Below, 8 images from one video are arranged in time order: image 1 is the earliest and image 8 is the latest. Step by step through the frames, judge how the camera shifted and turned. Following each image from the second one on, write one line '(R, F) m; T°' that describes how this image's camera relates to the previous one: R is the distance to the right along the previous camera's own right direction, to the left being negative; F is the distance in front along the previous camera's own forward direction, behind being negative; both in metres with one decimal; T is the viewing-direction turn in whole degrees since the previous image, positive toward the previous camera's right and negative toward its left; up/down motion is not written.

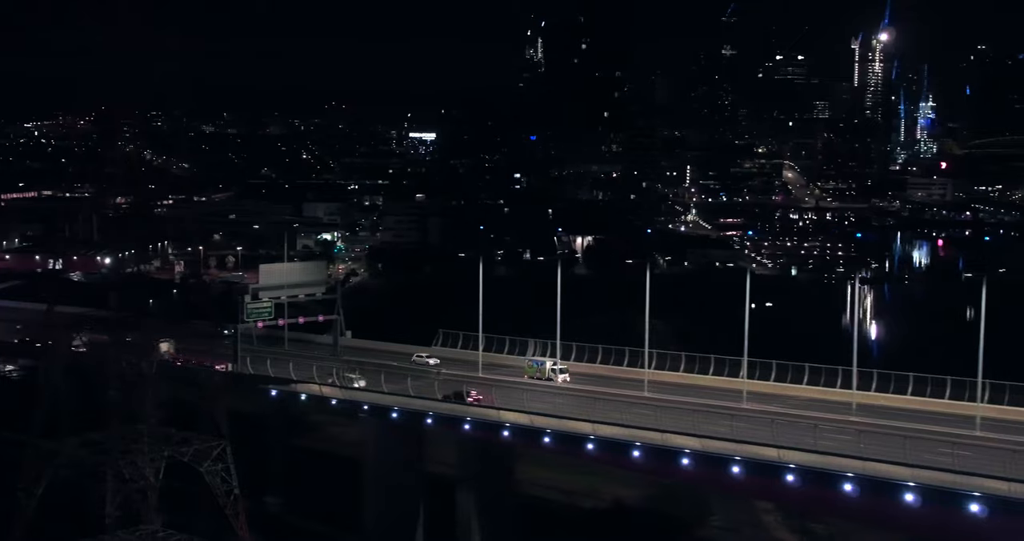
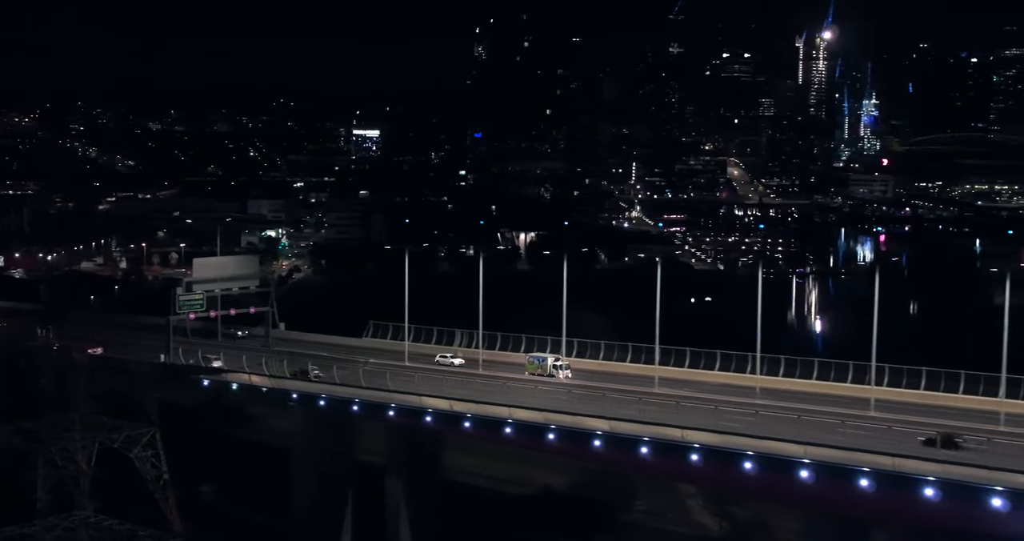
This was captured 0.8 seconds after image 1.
(+0.3, -0.6) m; +2°
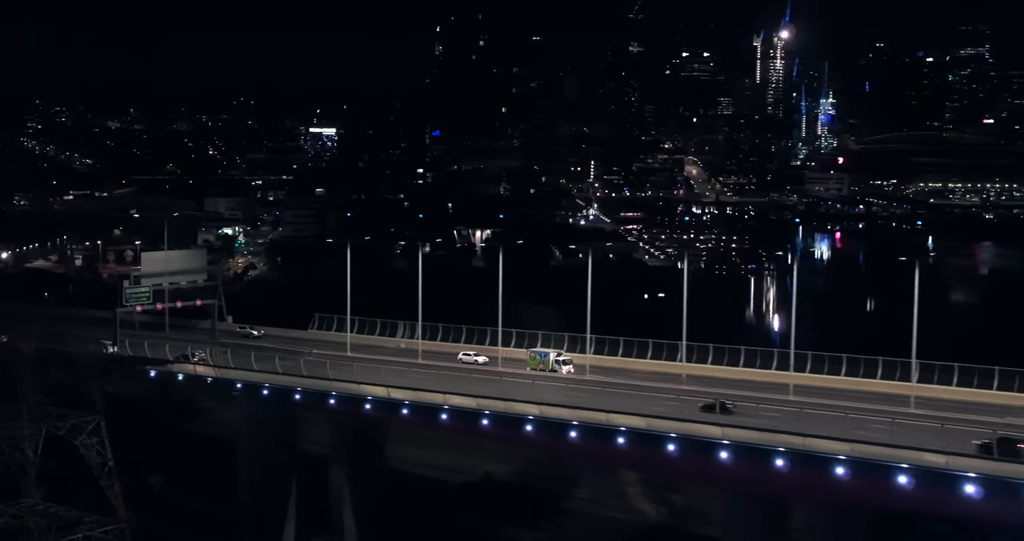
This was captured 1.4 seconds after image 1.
(+0.3, -0.5) m; +1°
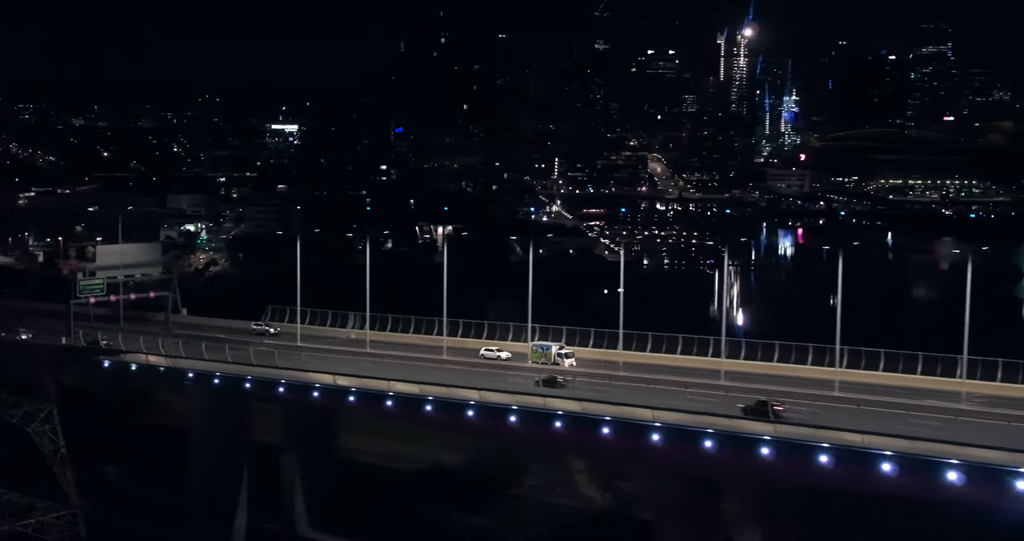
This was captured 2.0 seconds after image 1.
(+0.3, -0.5) m; +1°
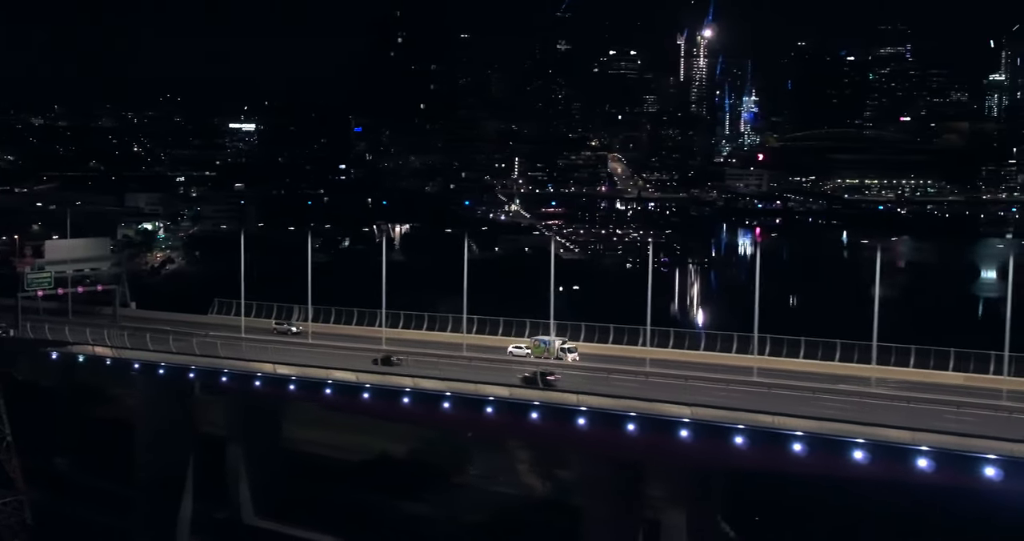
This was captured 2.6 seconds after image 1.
(+0.3, -0.5) m; +1°
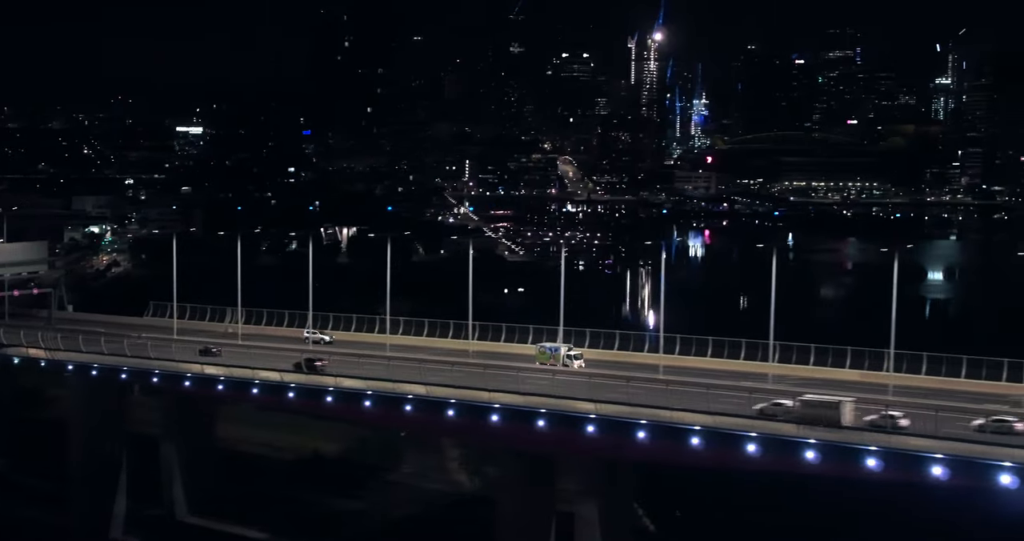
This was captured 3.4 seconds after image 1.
(+0.4, -0.7) m; +2°
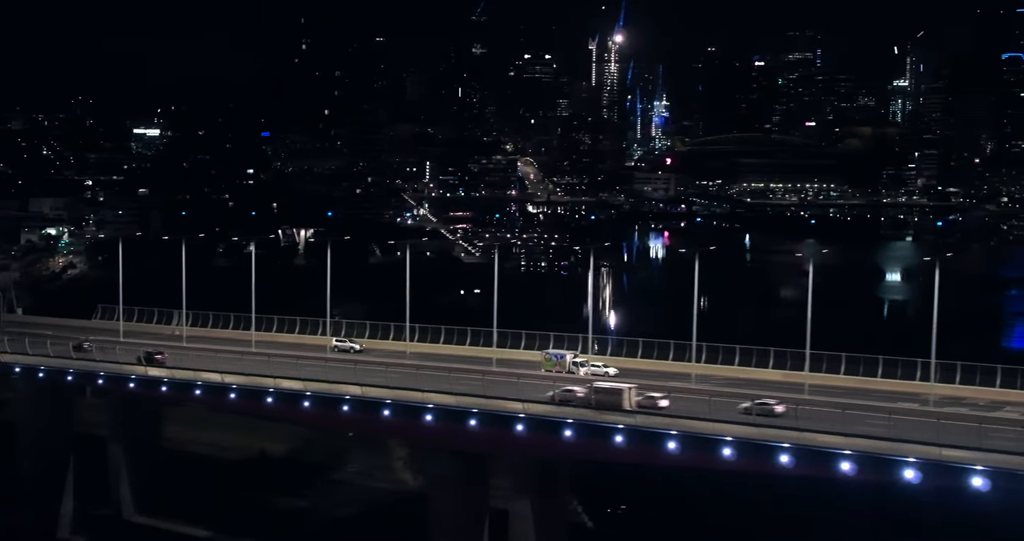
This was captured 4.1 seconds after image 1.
(+0.3, -0.5) m; +1°
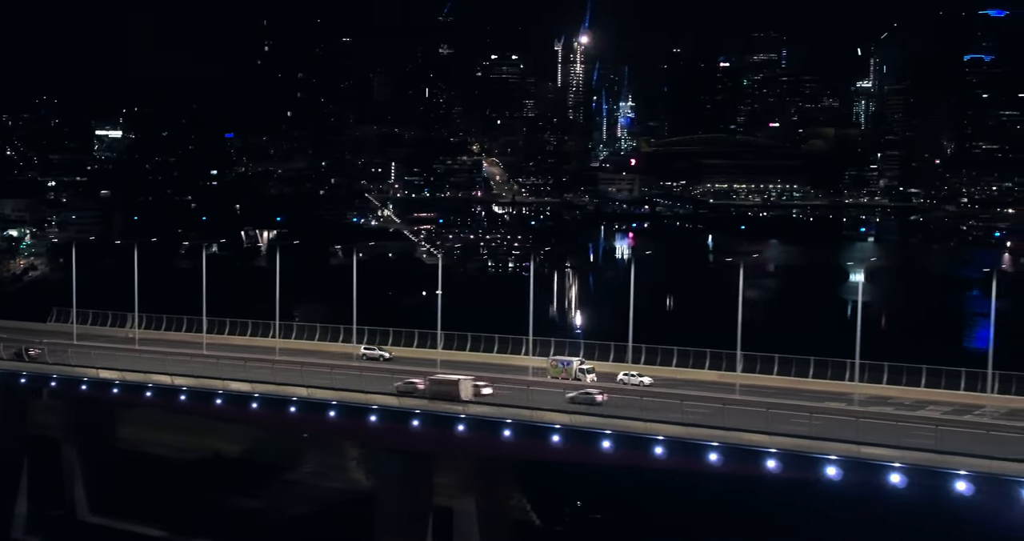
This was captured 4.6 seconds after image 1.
(+0.3, -0.4) m; +1°
